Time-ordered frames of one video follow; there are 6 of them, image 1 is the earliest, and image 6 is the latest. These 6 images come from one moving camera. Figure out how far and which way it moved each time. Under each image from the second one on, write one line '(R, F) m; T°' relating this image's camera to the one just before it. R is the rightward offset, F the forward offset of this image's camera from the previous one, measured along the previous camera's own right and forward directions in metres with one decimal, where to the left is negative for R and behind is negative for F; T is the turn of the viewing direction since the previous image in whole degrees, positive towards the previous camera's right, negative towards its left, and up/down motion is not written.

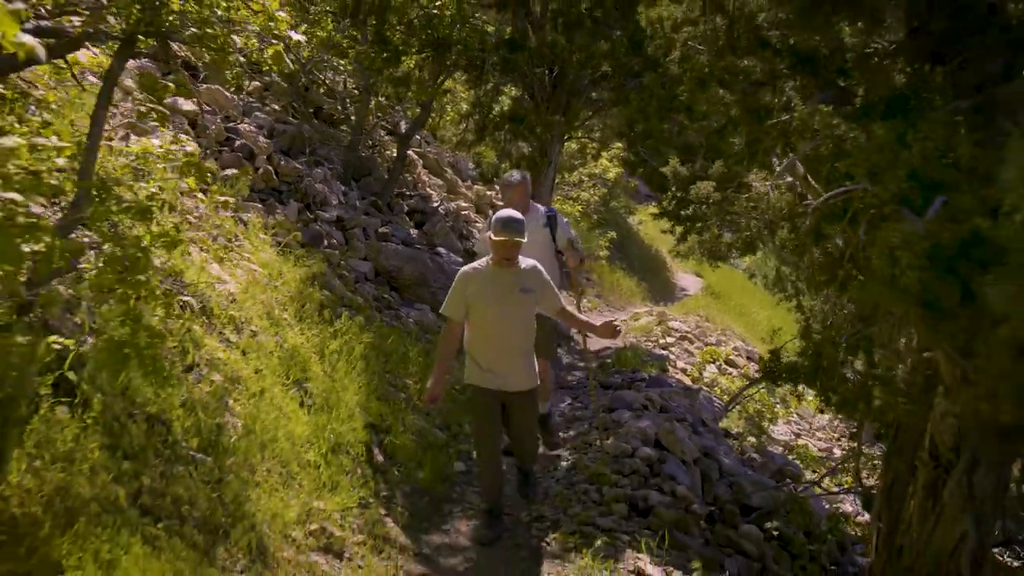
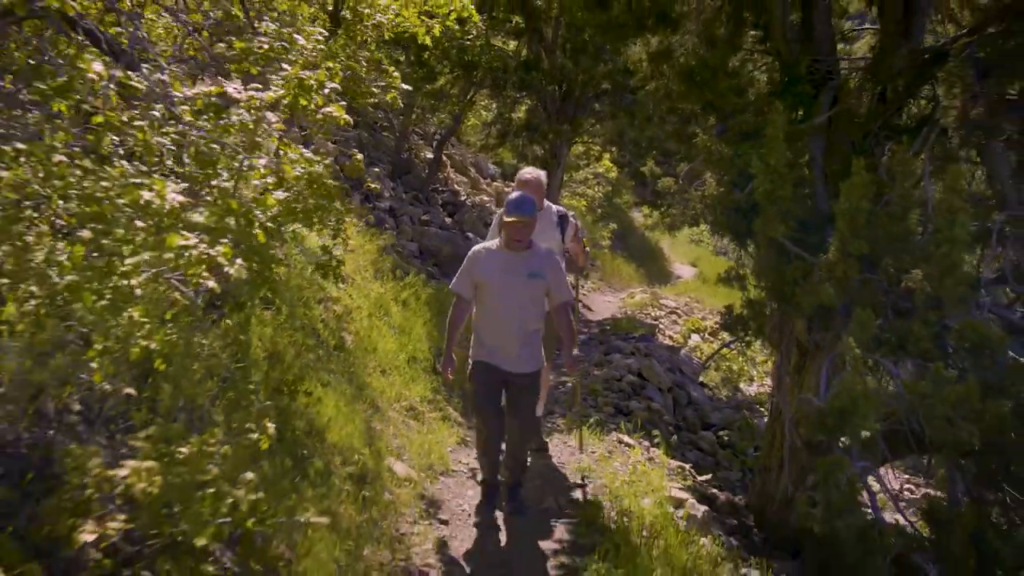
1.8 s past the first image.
(-0.1, -2.1) m; 0°
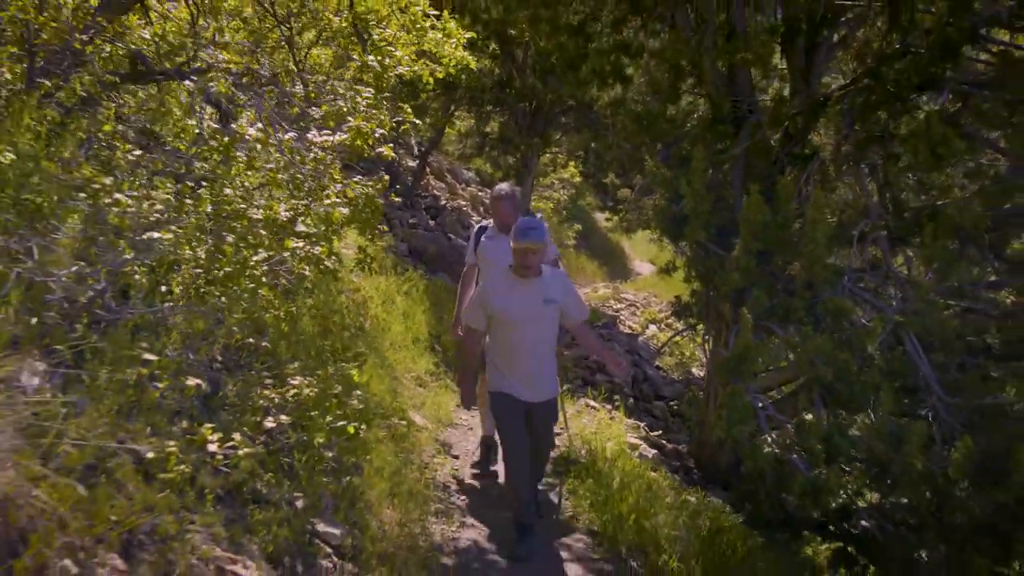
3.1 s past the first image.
(-0.2, -1.4) m; +2°
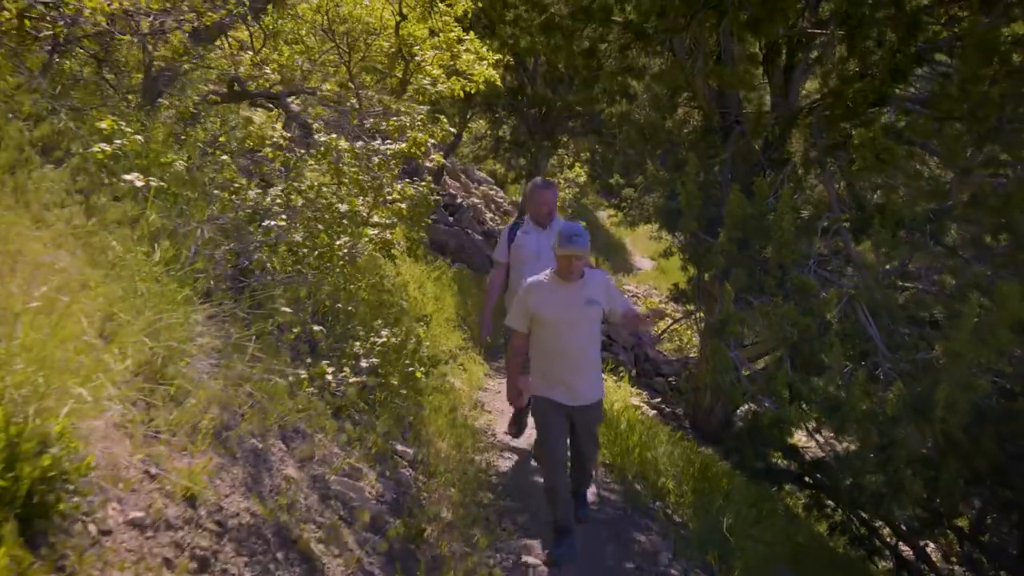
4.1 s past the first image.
(-0.2, -1.2) m; 0°
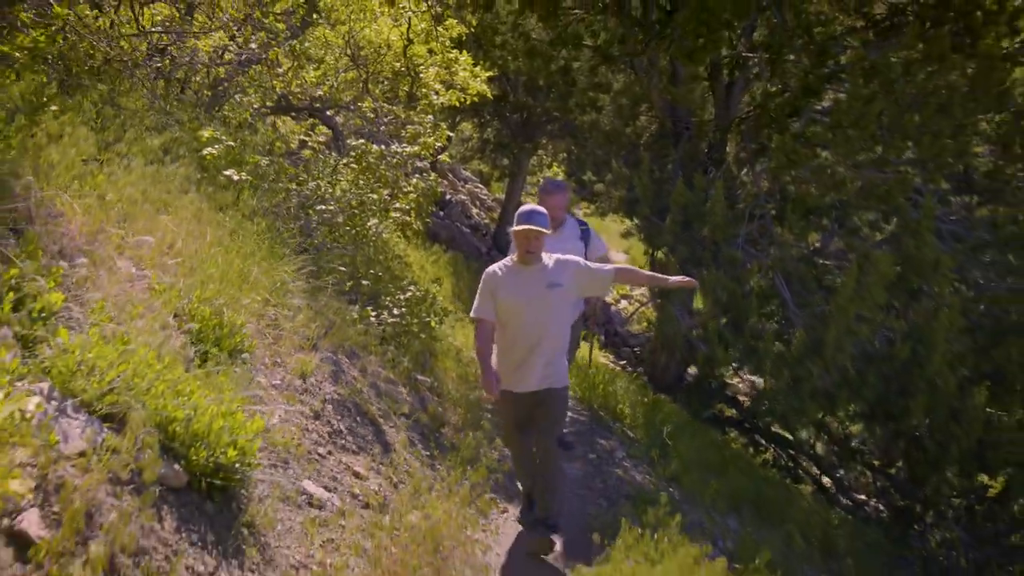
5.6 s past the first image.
(-0.1, -1.6) m; +1°
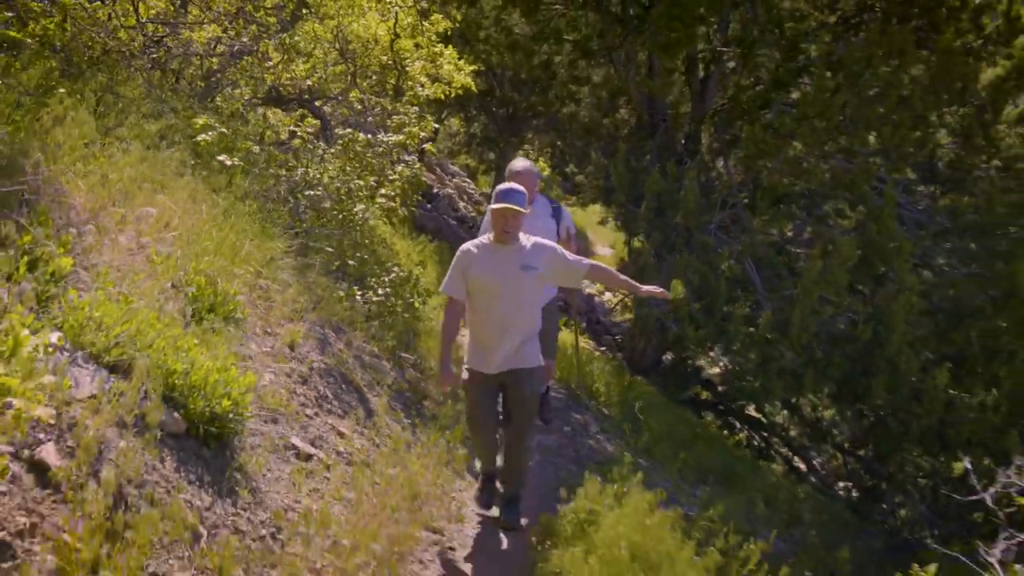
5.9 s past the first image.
(+0.1, -0.3) m; +1°
